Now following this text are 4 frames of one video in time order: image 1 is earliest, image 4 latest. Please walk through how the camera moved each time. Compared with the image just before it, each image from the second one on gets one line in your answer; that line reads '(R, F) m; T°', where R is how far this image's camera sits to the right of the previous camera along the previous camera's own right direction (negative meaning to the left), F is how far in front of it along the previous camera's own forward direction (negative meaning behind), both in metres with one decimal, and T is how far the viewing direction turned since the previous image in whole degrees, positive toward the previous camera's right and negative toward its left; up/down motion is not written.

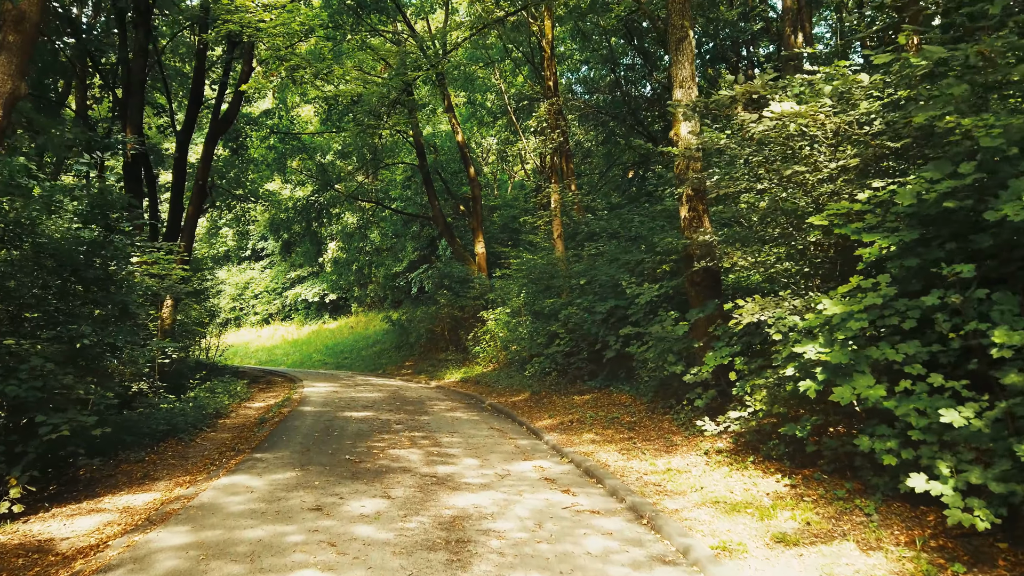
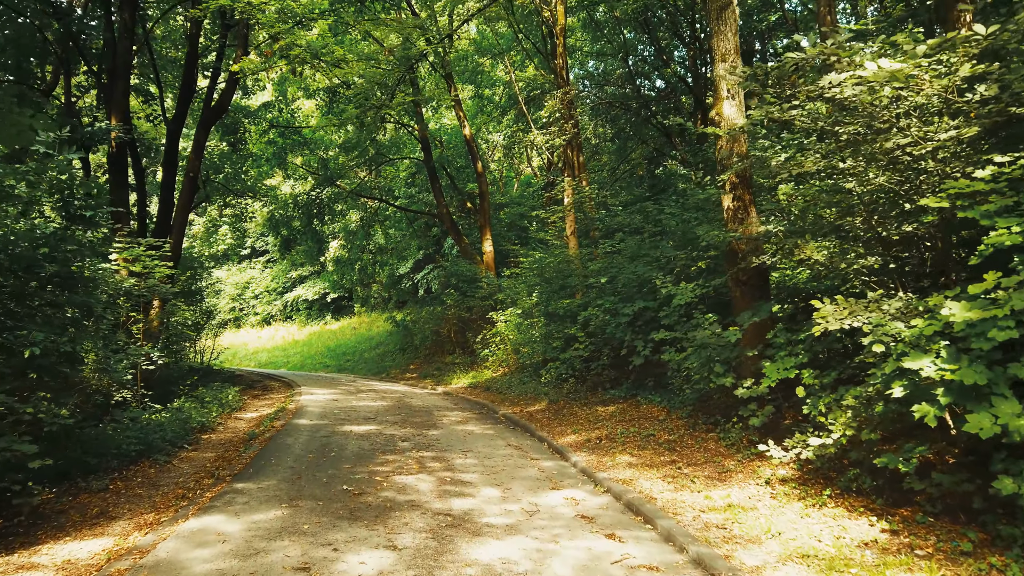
(-0.2, +1.0) m; 0°
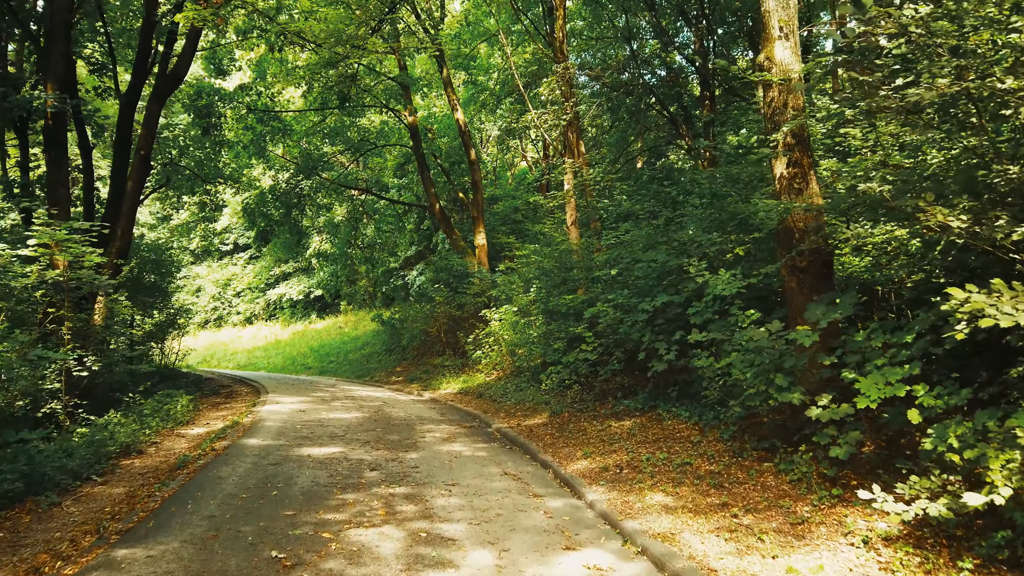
(0.0, +1.6) m; 0°
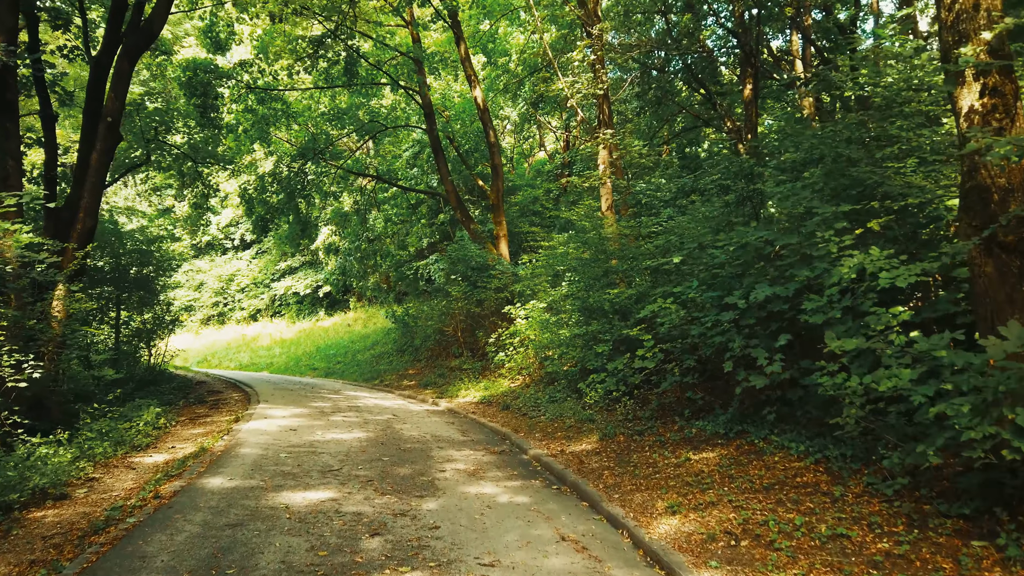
(-0.3, +1.9) m; -1°
